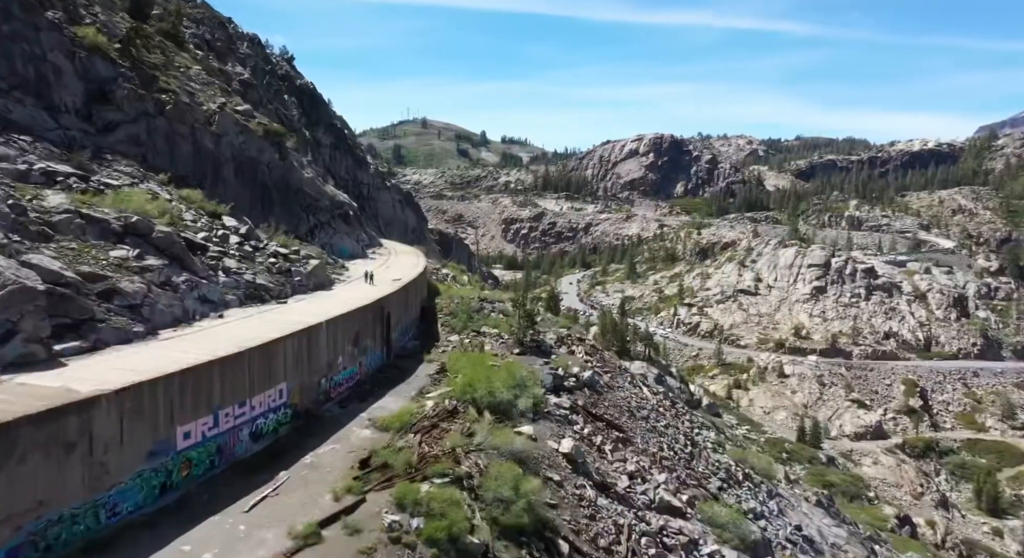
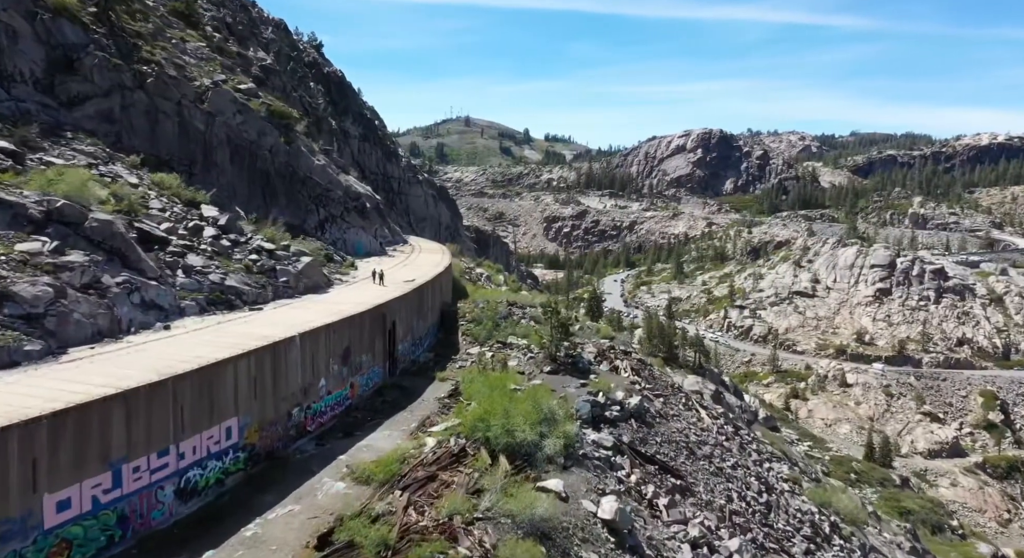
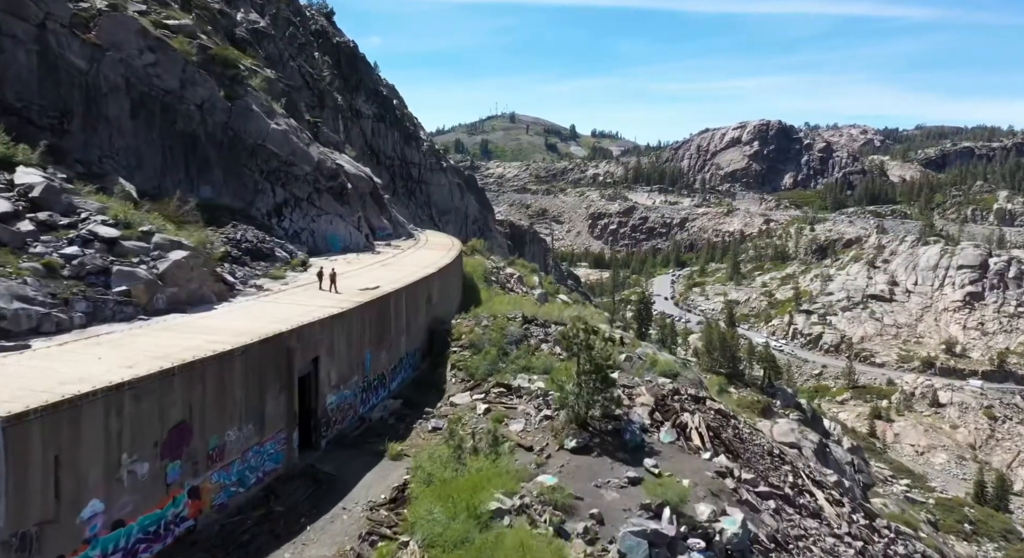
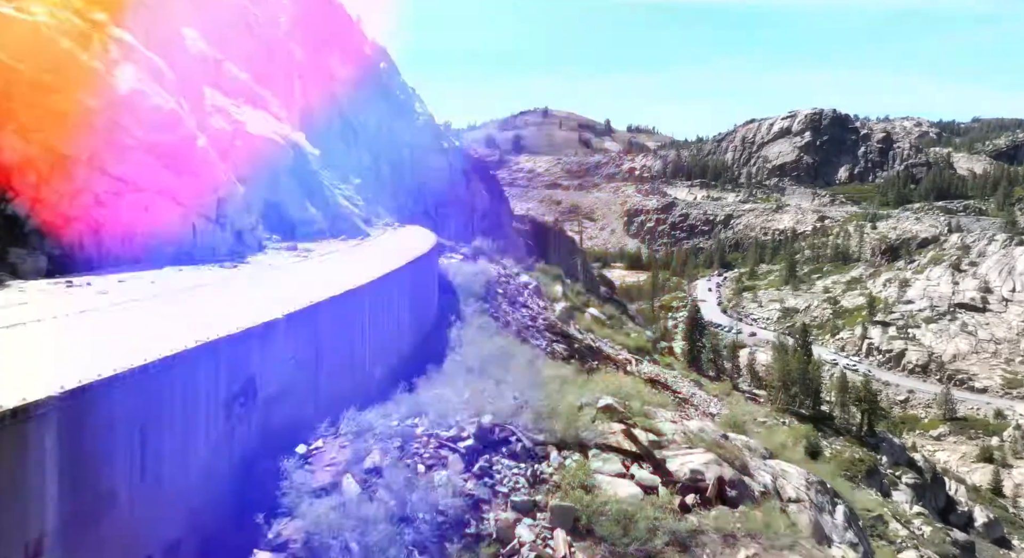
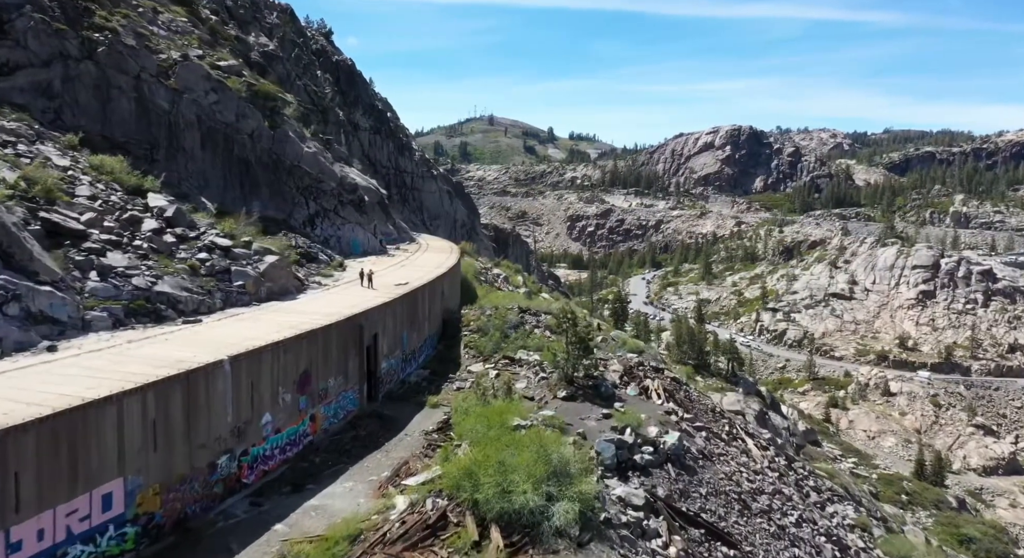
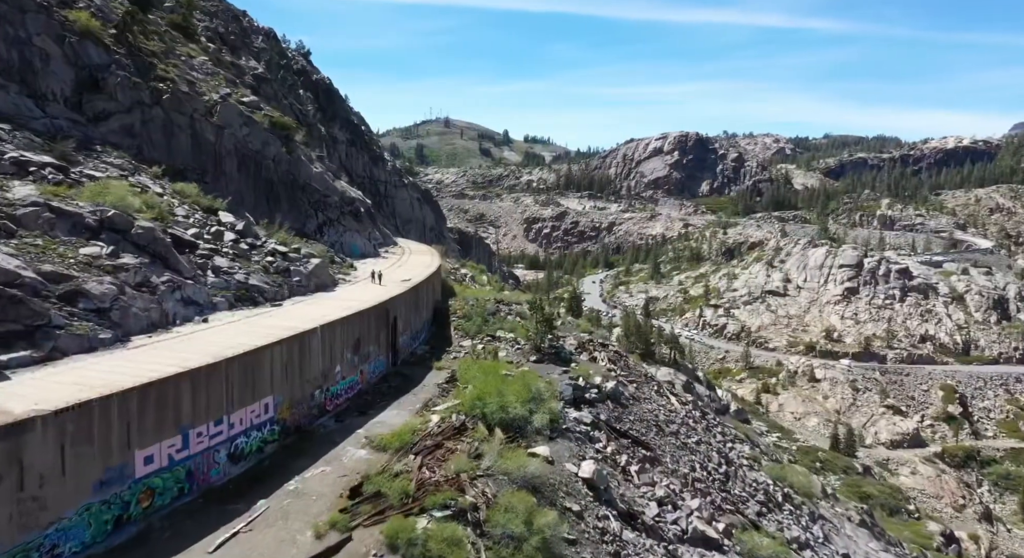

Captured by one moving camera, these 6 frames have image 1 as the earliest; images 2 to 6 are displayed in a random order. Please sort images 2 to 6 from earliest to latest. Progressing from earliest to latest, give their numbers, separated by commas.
6, 2, 5, 3, 4
